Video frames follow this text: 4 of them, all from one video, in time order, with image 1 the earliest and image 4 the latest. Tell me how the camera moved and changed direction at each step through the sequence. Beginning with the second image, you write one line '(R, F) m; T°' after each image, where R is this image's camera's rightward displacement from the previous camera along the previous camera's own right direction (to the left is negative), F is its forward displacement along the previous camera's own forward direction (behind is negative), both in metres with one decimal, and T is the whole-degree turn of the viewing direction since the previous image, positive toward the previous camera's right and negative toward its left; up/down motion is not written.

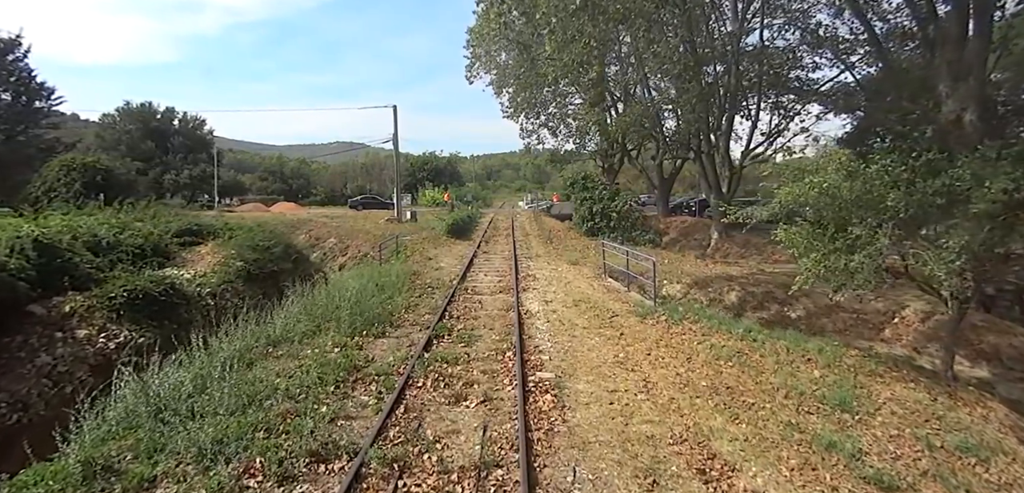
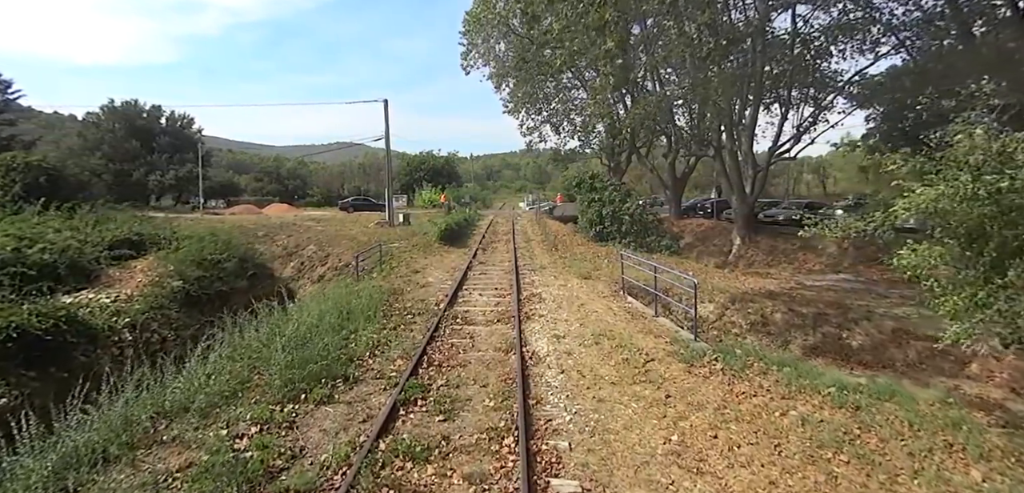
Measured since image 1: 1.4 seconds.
(0.0, +2.6) m; 0°
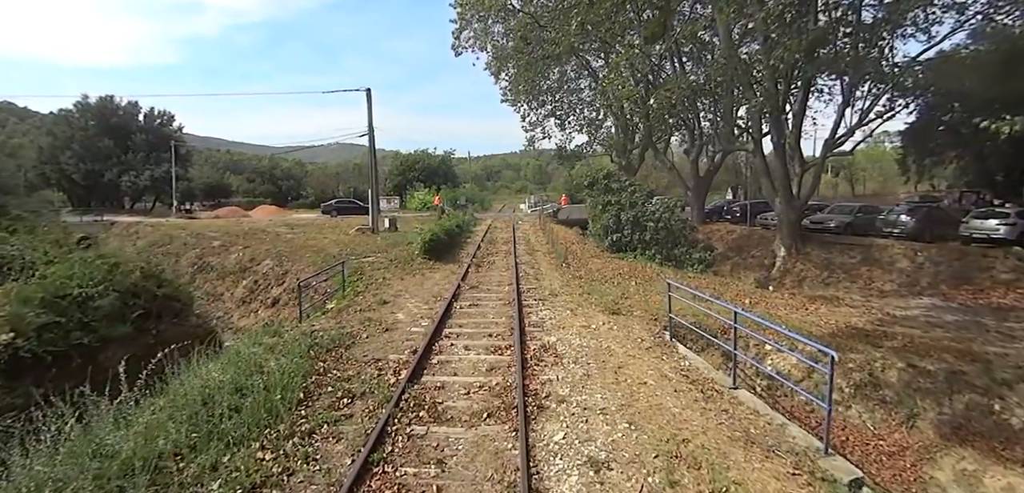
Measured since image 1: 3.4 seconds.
(0.0, +3.9) m; 0°
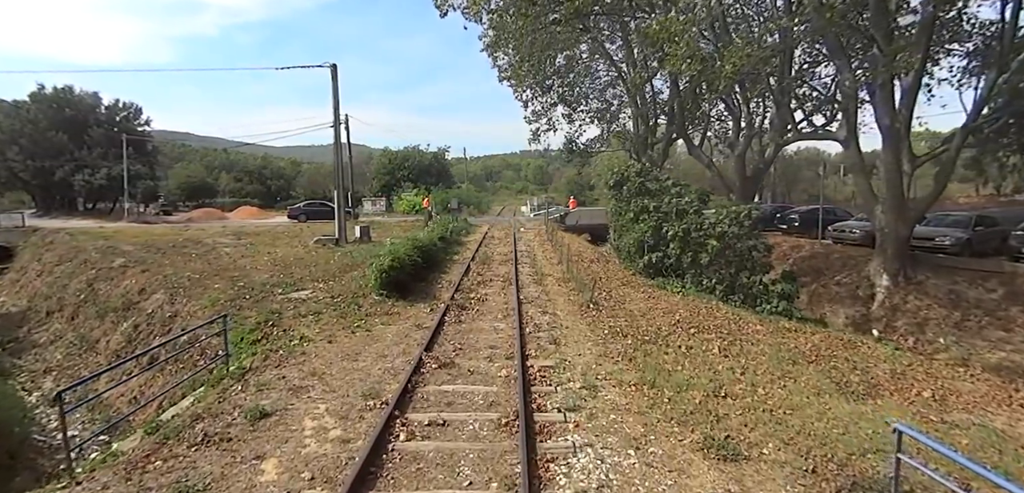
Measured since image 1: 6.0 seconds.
(0.0, +5.5) m; 0°
